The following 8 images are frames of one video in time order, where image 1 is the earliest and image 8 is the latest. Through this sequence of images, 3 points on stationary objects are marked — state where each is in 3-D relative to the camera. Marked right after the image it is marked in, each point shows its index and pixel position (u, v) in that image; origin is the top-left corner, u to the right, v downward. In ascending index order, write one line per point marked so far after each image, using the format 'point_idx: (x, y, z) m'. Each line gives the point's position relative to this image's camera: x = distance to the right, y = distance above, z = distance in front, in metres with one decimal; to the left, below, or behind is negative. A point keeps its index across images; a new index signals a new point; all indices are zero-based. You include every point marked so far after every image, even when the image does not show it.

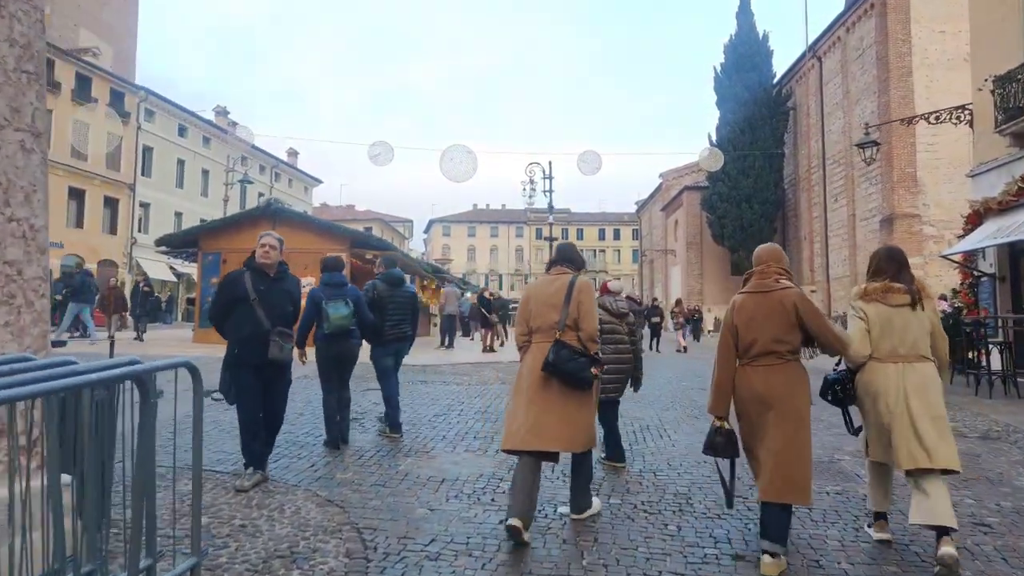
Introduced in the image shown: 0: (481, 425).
0: (-0.3, -1.4, +7.0) m
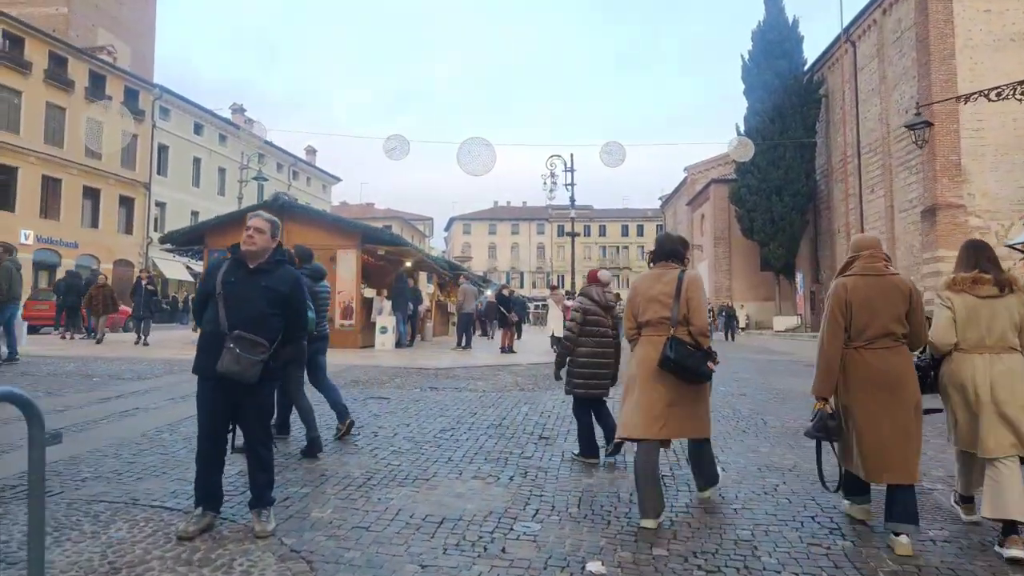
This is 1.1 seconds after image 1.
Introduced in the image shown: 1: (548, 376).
0: (-0.2, -1.4, +6.0) m
1: (+0.6, -1.4, +10.8) m
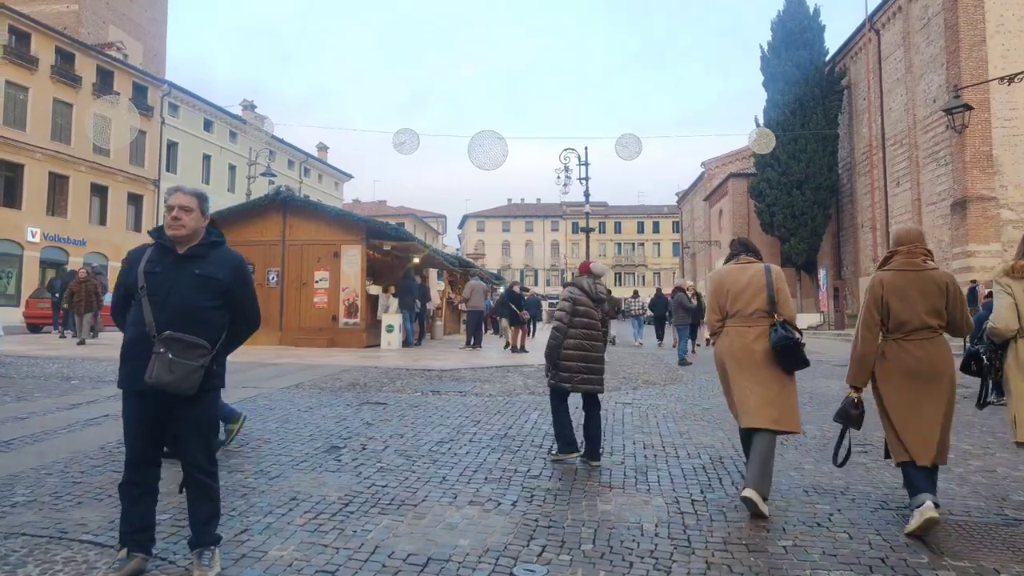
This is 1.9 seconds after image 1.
0: (-0.1, -1.3, +5.3) m
1: (+0.7, -1.4, +10.1) m
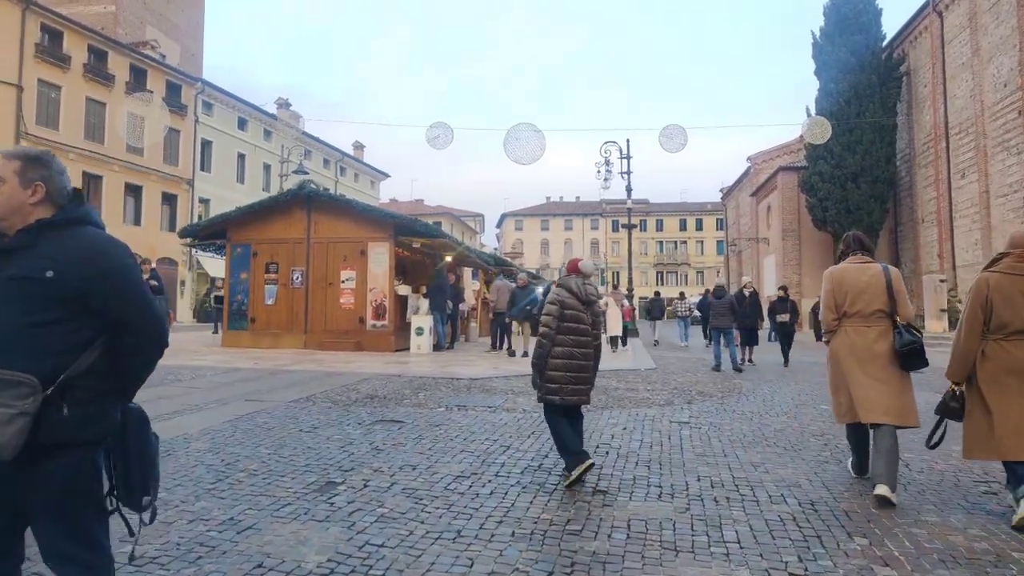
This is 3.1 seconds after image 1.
0: (+0.1, -1.3, +4.2) m
1: (+1.2, -1.4, +8.9) m
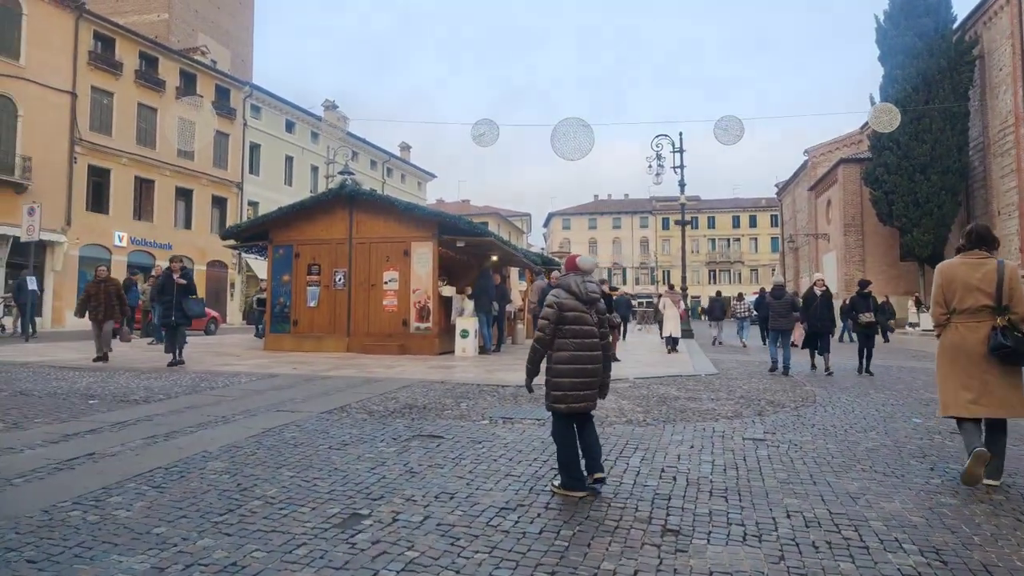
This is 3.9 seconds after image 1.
0: (+0.4, -1.3, +3.5) m
1: (+1.8, -1.4, +8.2) m
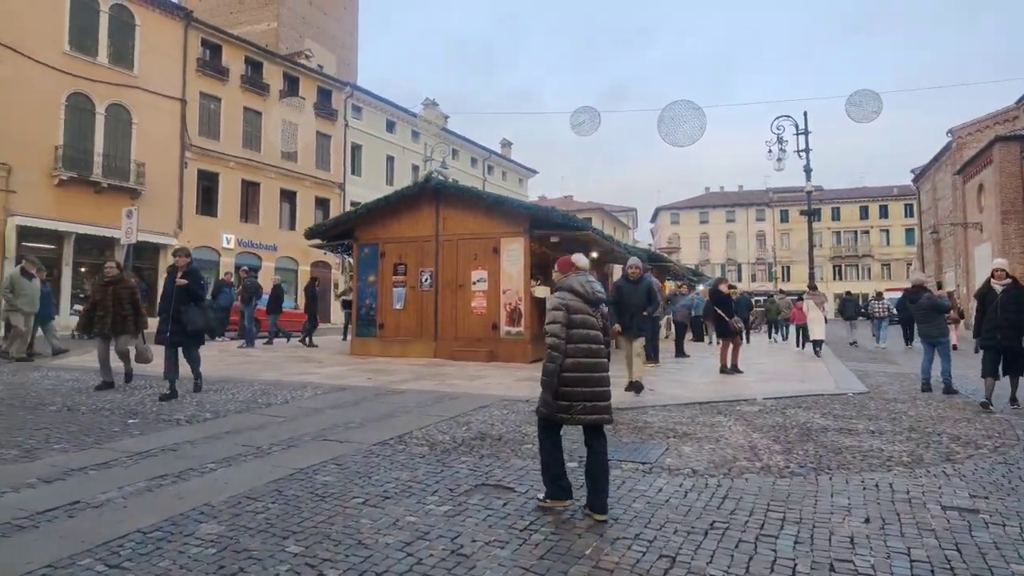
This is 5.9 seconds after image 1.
0: (+0.6, -1.3, +2.0) m
1: (+2.8, -1.4, +6.4) m
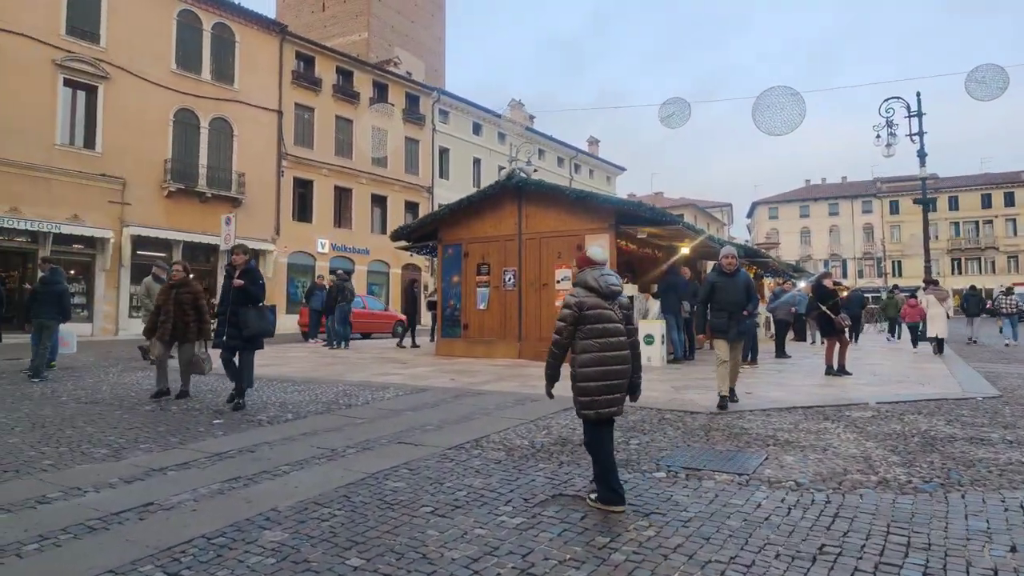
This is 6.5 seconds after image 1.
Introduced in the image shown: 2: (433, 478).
0: (+0.8, -1.3, +1.6) m
1: (+3.5, -1.3, +5.6) m
2: (-0.5, -1.3, +4.6) m
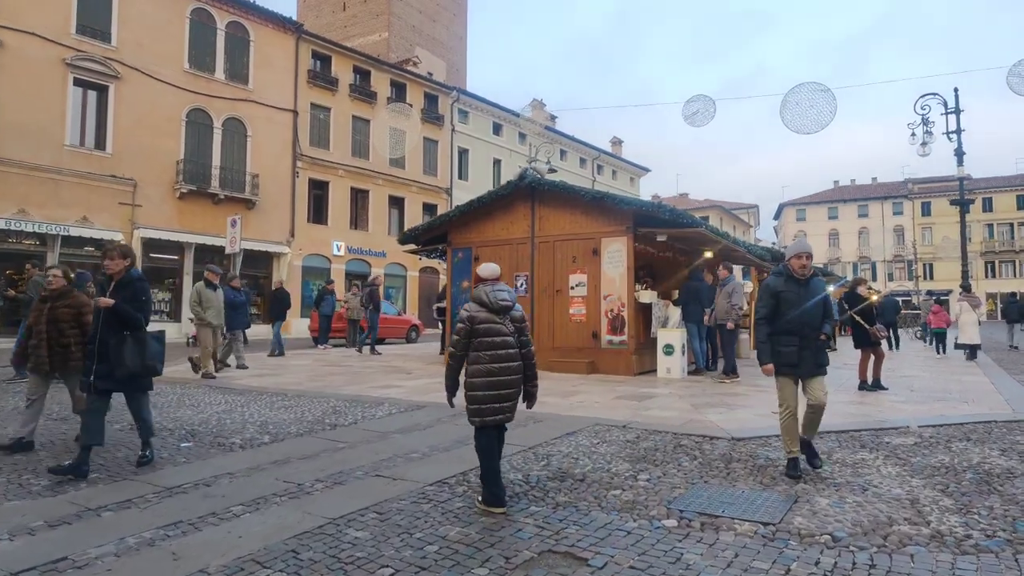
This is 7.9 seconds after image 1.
0: (+0.5, -1.4, +0.9) m
1: (+3.4, -1.4, +4.8) m
2: (-0.6, -1.4, +3.9) m
